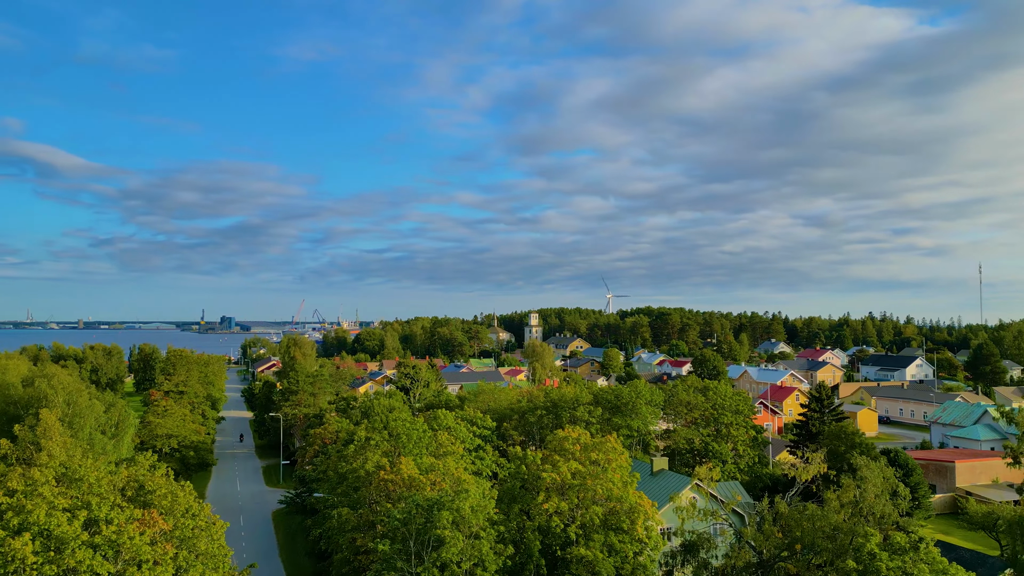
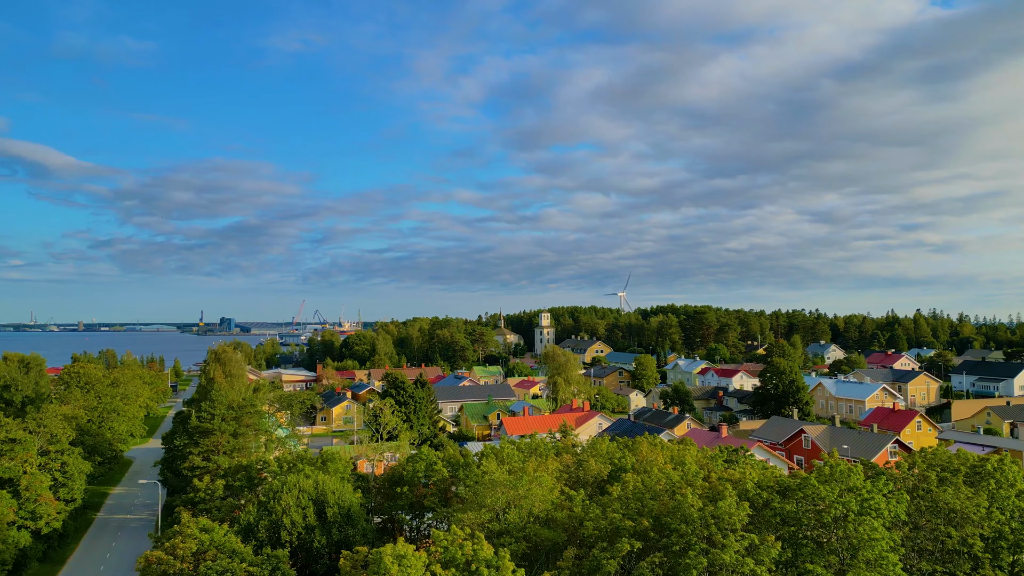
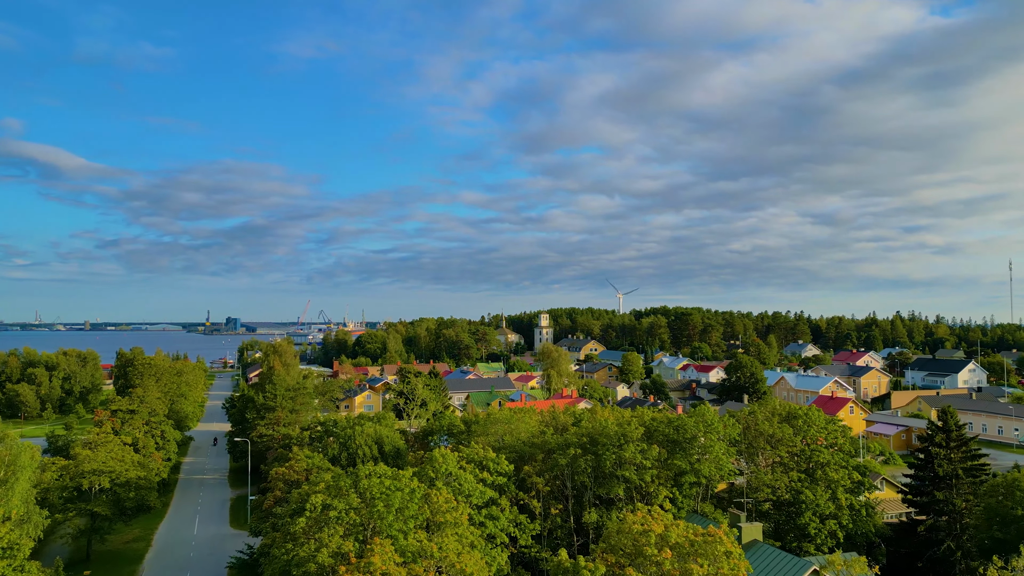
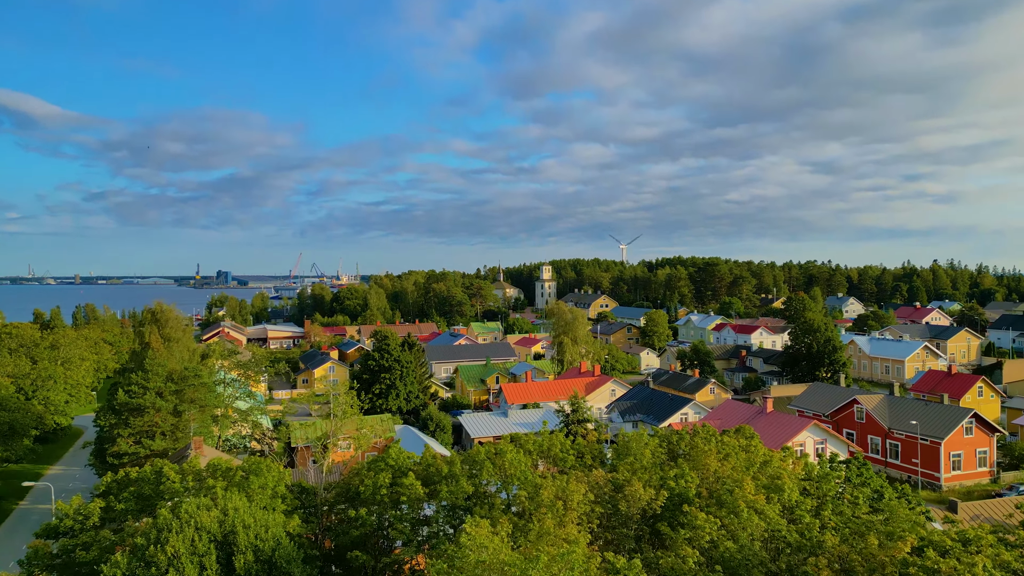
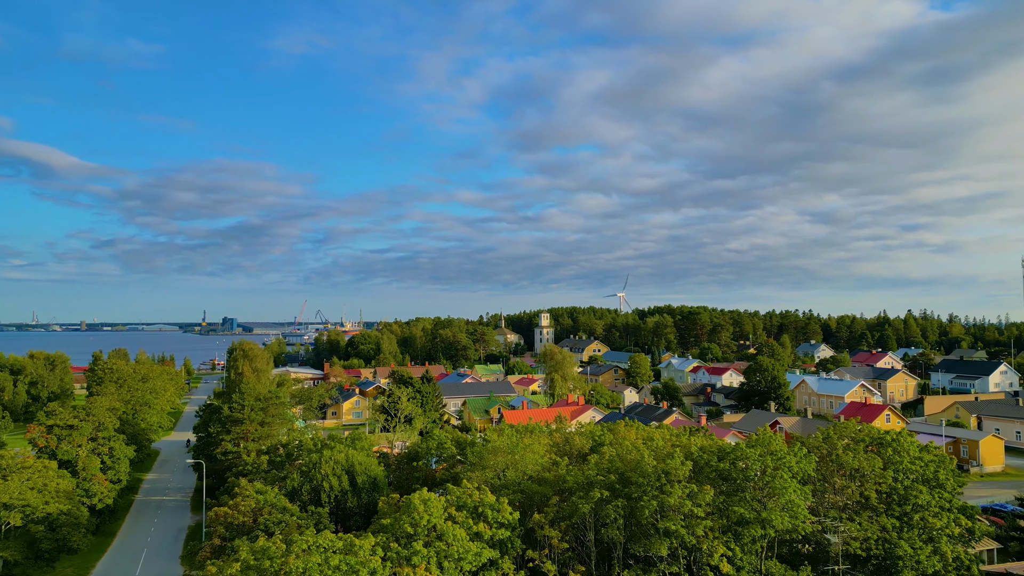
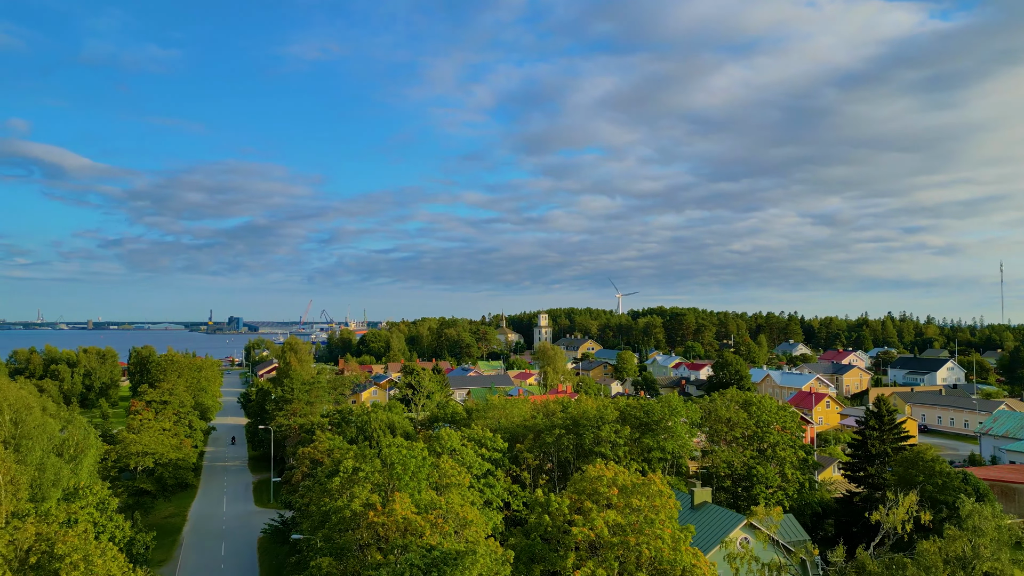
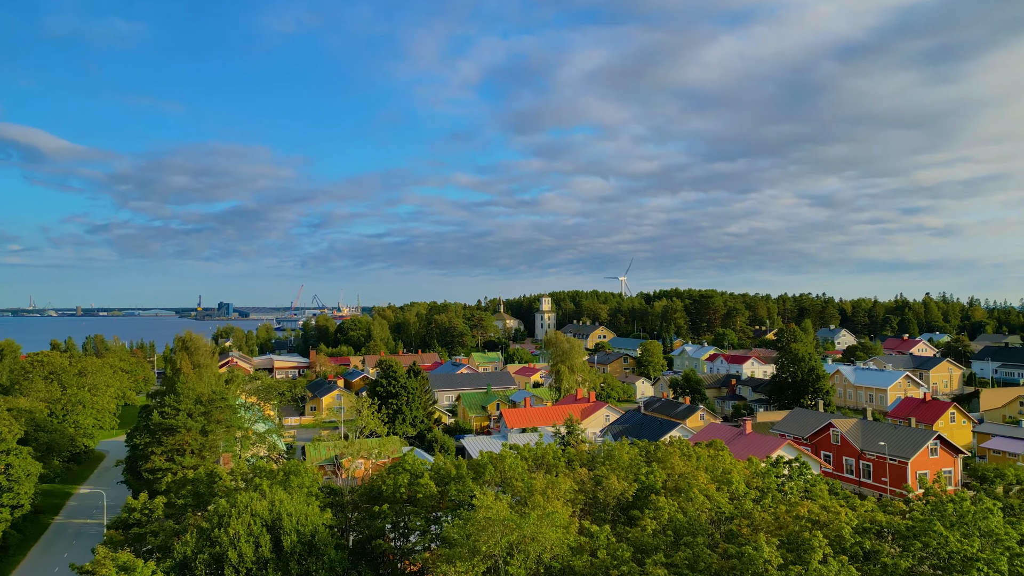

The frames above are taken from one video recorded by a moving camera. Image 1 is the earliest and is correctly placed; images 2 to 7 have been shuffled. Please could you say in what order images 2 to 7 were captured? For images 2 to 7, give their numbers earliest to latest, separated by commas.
6, 3, 5, 2, 7, 4
